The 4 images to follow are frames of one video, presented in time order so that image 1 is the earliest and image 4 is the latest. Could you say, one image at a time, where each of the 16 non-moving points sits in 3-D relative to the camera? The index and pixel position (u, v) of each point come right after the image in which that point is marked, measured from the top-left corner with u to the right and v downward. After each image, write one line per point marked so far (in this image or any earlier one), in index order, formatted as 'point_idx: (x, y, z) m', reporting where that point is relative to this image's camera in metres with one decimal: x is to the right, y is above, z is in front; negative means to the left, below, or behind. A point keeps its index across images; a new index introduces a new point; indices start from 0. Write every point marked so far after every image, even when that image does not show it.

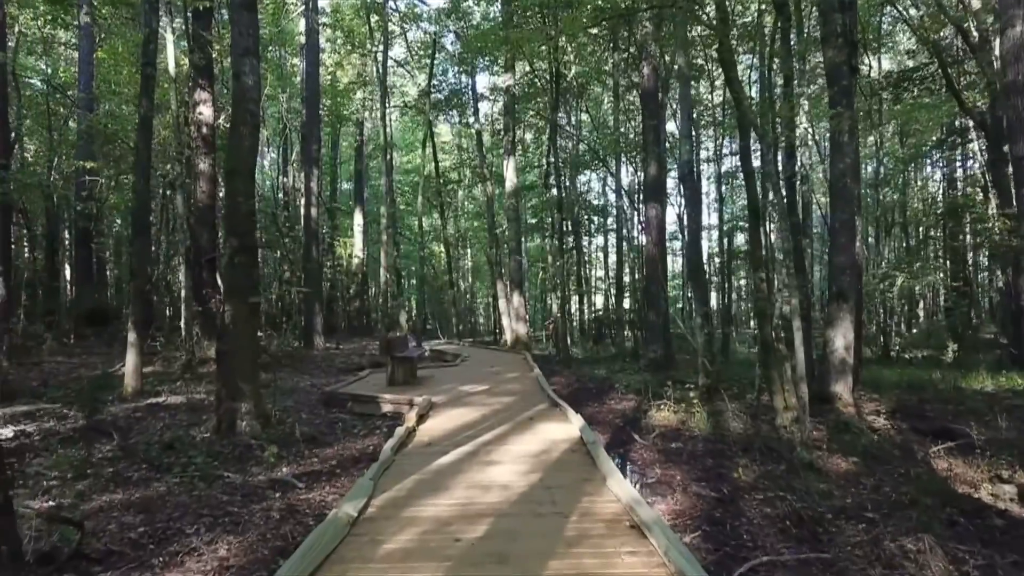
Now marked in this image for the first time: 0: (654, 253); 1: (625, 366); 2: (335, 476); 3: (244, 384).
0: (+2.2, +0.6, +14.7) m
1: (+1.9, -1.3, +15.6) m
2: (-1.1, -1.1, +5.5) m
3: (-2.0, -0.7, +6.8) m
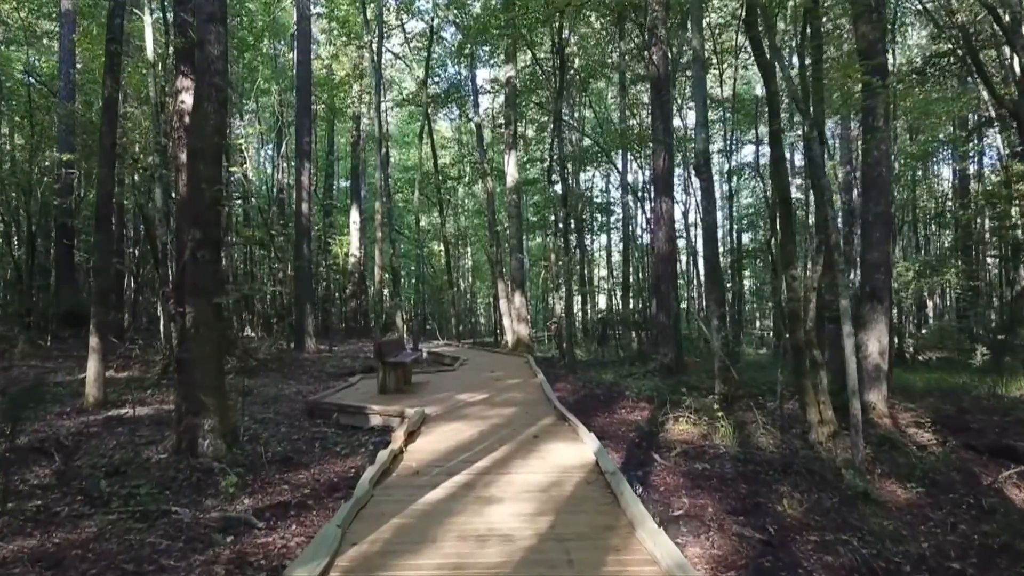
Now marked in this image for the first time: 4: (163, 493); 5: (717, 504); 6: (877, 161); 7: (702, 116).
0: (+2.3, +0.6, +13.9) m
1: (+1.9, -1.3, +14.7) m
2: (-1.0, -1.1, +4.7) m
3: (-2.0, -0.7, +6.0) m
4: (-1.8, -1.1, +4.8) m
5: (+1.1, -1.2, +5.1) m
6: (+3.5, +1.2, +9.0) m
7: (+2.3, +2.1, +11.2) m
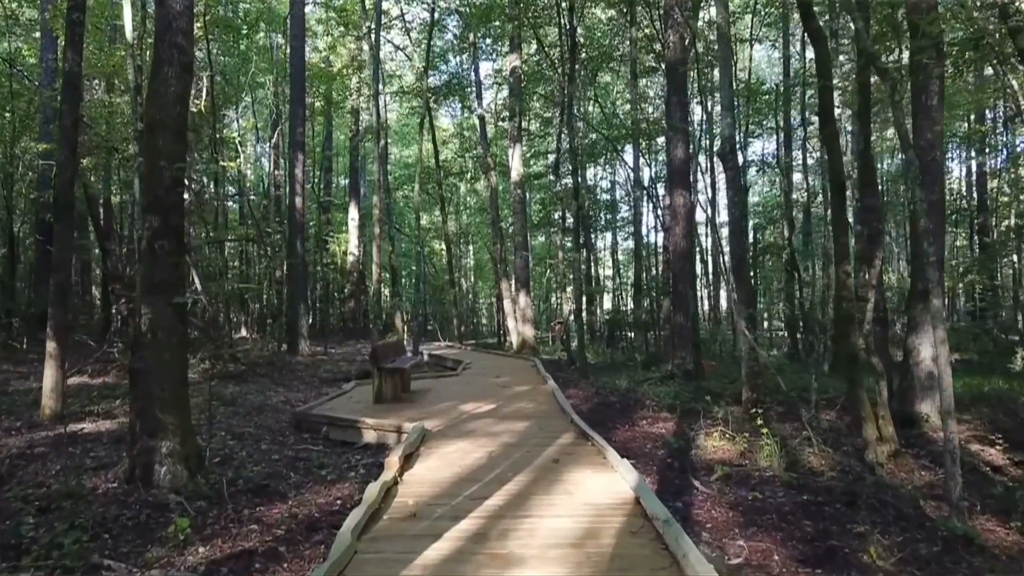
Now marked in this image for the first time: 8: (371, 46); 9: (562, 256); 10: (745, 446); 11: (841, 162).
0: (+2.4, +0.6, +12.9) m
1: (+2.0, -1.3, +13.8) m
2: (-1.0, -1.1, +3.7) m
3: (-1.9, -0.7, +5.0) m
4: (-1.7, -1.1, +3.9) m
5: (+1.2, -1.2, +4.1) m
6: (+3.6, +1.3, +8.0) m
7: (+2.4, +2.1, +10.3) m
8: (-2.9, +5.1, +19.3) m
9: (+1.1, +0.7, +19.6) m
10: (+1.7, -1.2, +6.8) m
11: (+2.3, +0.9, +6.5) m
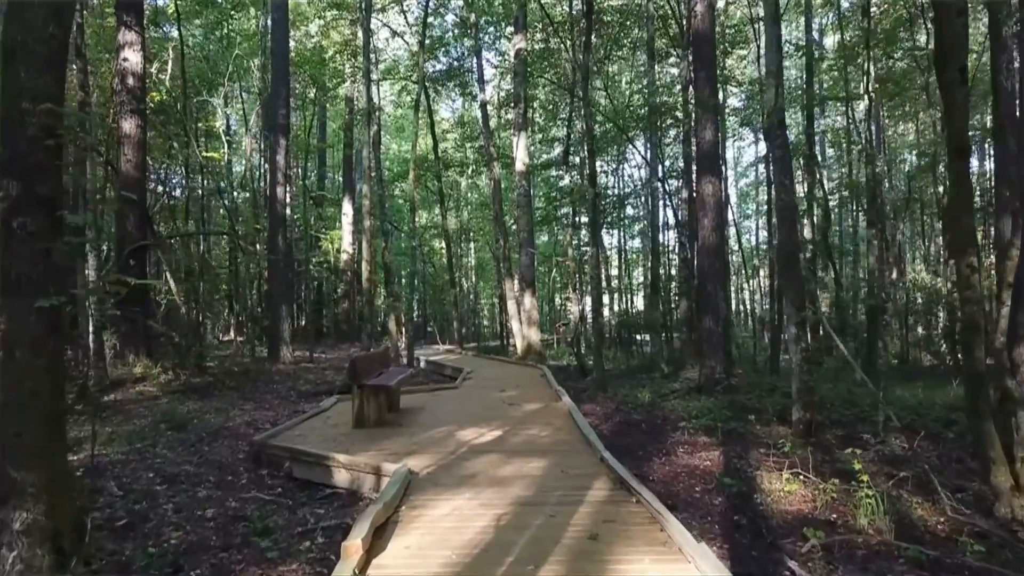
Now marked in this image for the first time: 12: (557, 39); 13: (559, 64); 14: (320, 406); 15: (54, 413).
0: (+2.4, +0.6, +11.3) m
1: (+2.1, -1.3, +12.2) m
2: (-0.9, -1.1, +2.1) m
3: (-1.8, -0.7, +3.4) m
4: (-1.7, -1.0, +2.3) m
5: (+1.3, -1.2, +2.5) m
6: (+3.7, +1.3, +6.4) m
7: (+2.5, +2.1, +8.7) m
8: (-2.8, +5.1, +17.8) m
9: (+1.1, +0.7, +18.0) m
10: (+1.8, -1.2, +5.2) m
11: (+2.4, +0.9, +4.9) m
12: (+0.9, +5.0, +18.5) m
13: (+1.0, +4.7, +19.5) m
14: (-1.8, -1.1, +8.5) m
15: (-1.8, -0.5, +3.5) m
